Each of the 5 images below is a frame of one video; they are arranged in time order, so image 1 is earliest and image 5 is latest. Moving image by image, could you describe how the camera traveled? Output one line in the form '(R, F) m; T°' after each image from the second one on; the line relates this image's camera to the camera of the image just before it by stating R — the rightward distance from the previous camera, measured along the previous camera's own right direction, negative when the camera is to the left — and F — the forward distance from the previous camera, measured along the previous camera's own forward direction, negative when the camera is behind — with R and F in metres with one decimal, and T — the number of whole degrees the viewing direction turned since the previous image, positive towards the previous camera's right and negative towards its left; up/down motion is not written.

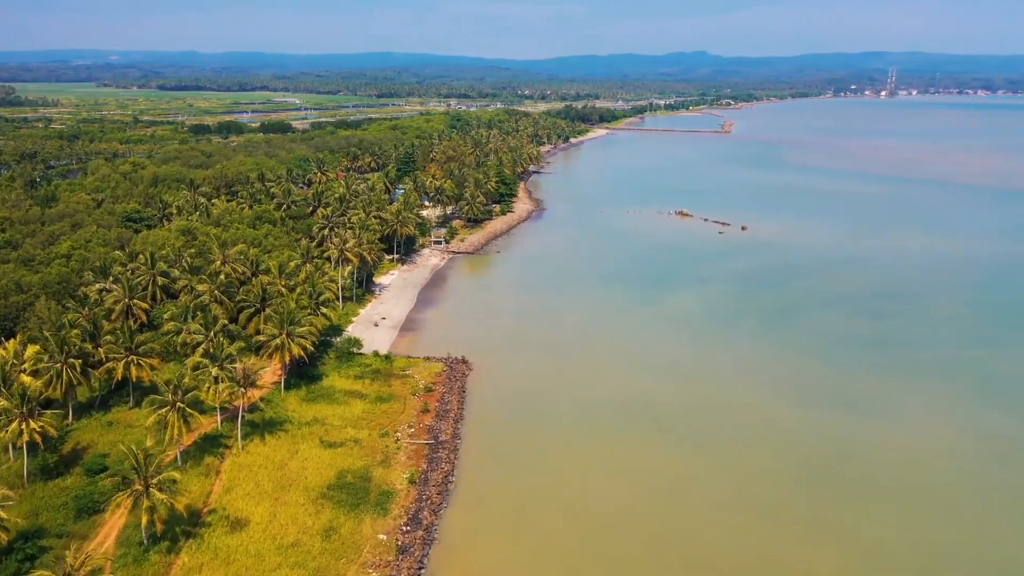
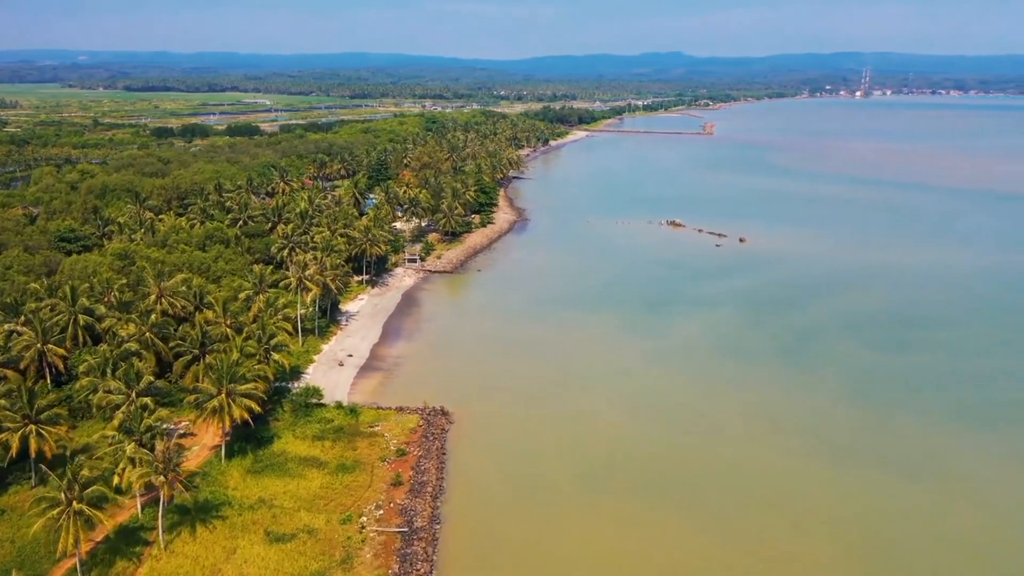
(-0.4, +5.7) m; +2°
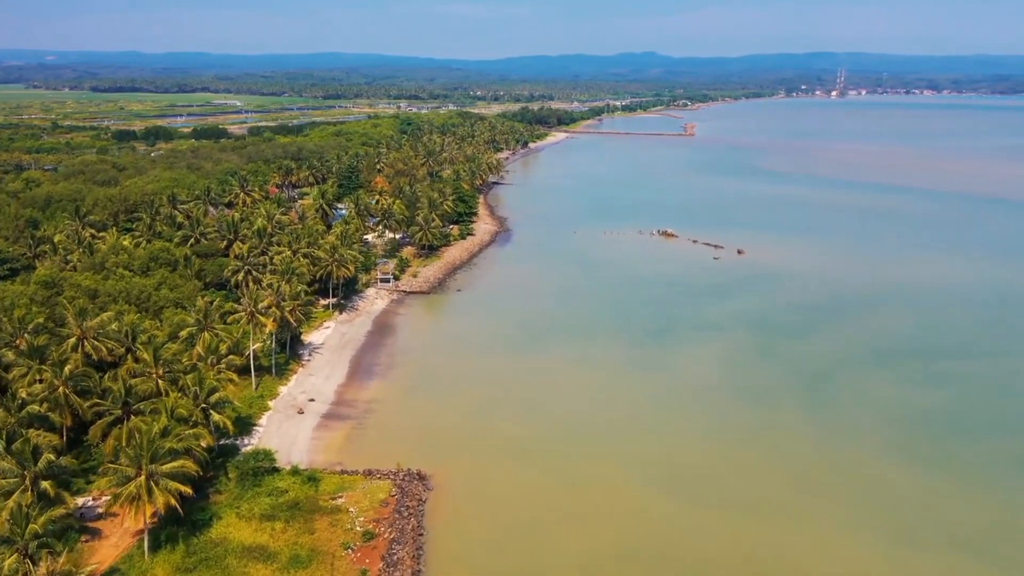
(-0.4, +5.2) m; +2°
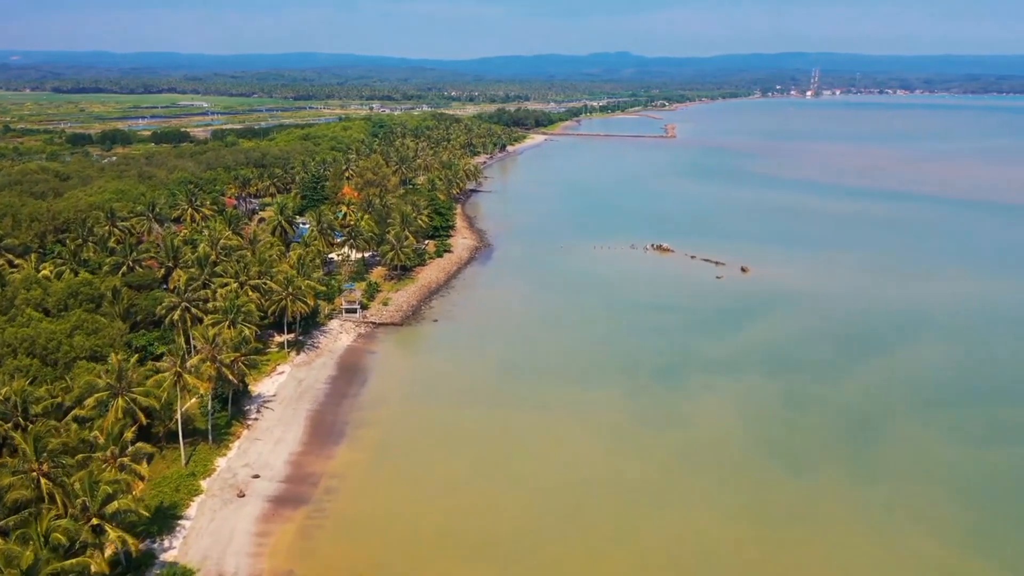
(-0.5, +6.3) m; +2°
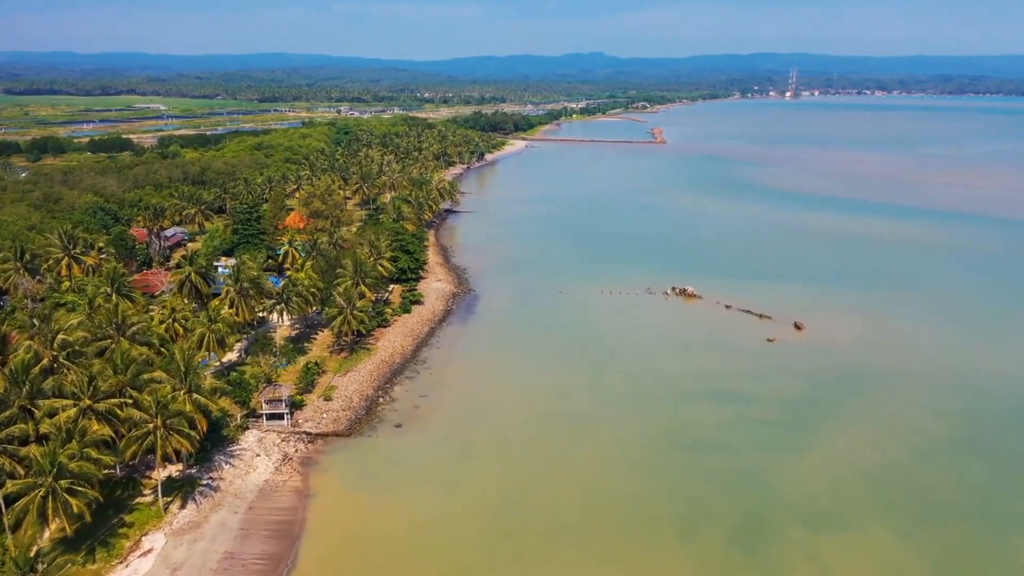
(-0.8, +13.8) m; +2°
